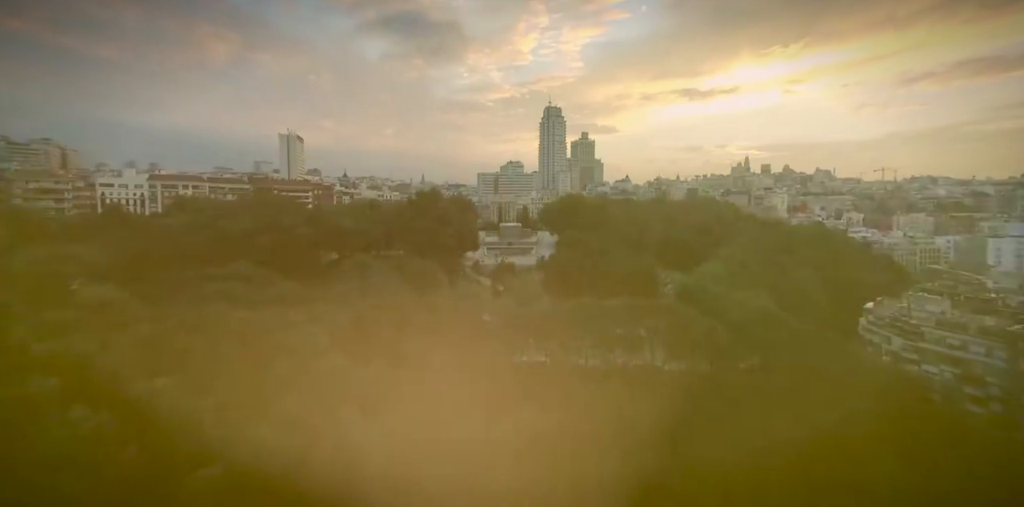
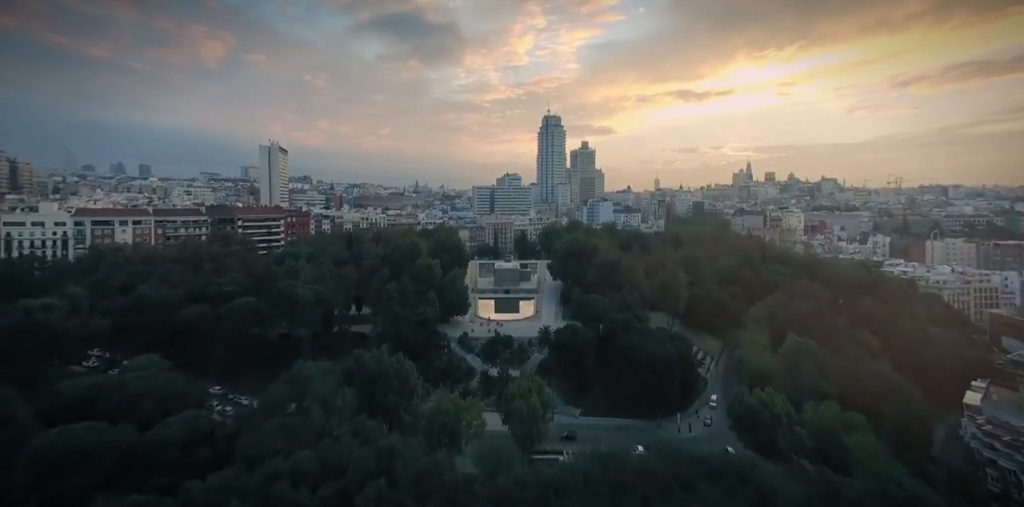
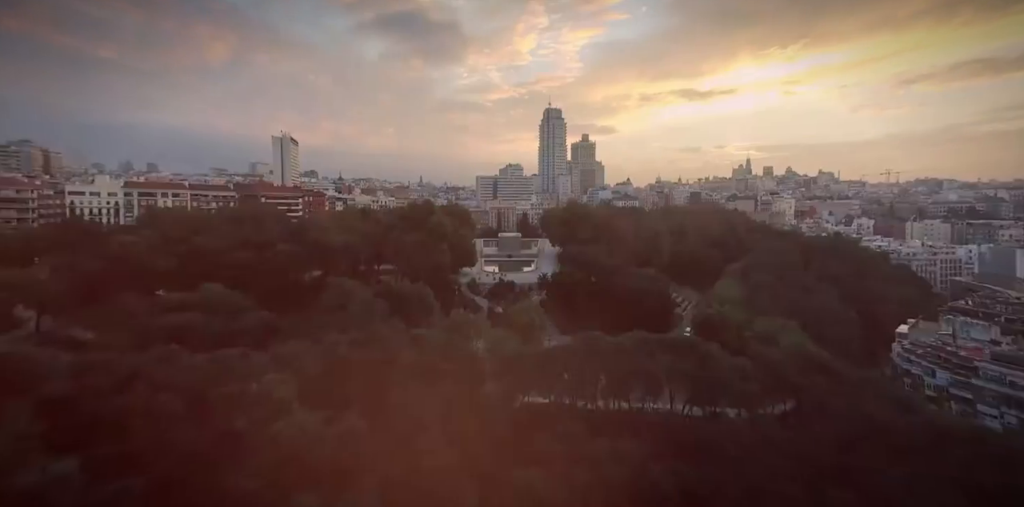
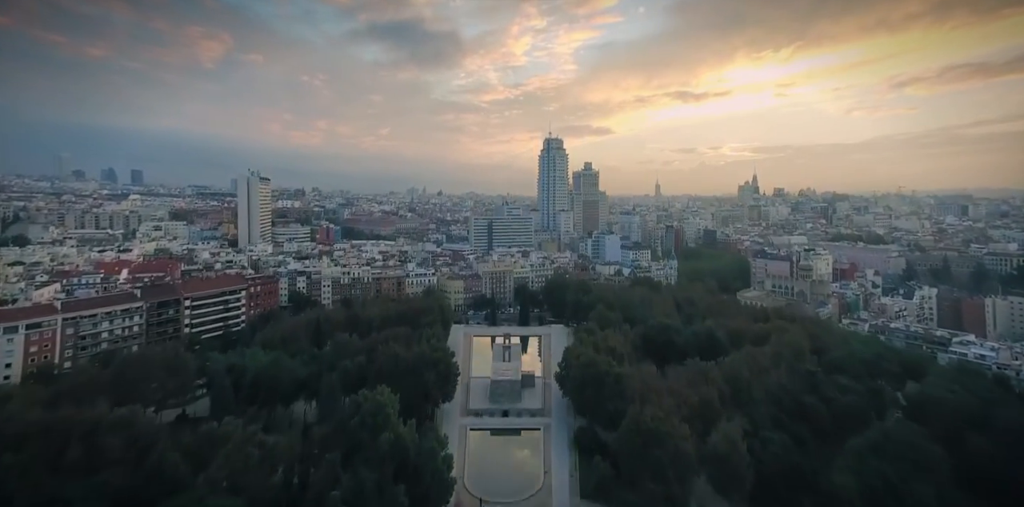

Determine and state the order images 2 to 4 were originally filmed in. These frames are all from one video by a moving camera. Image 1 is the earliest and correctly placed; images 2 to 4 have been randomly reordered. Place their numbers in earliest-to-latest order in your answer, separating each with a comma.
3, 2, 4
